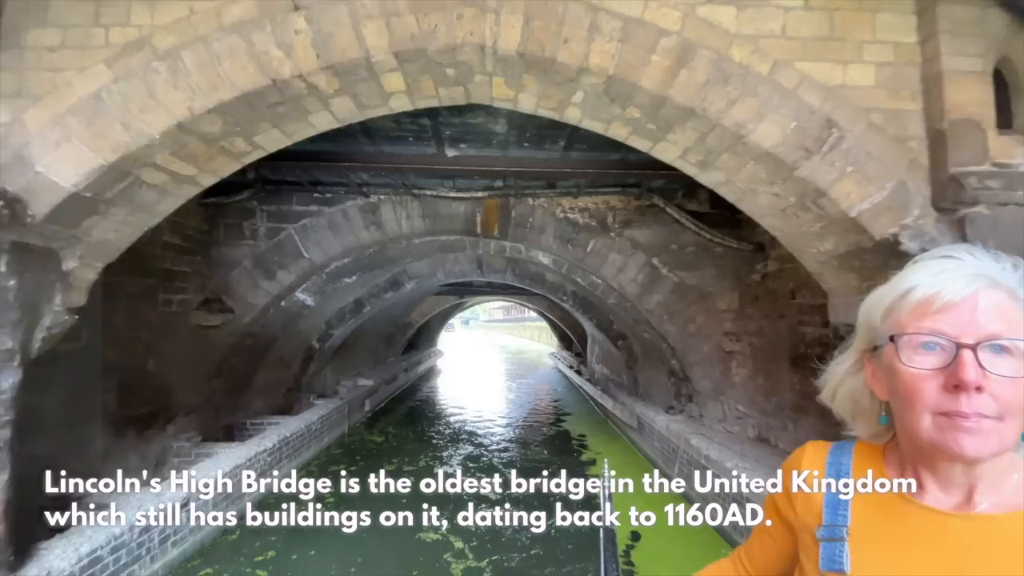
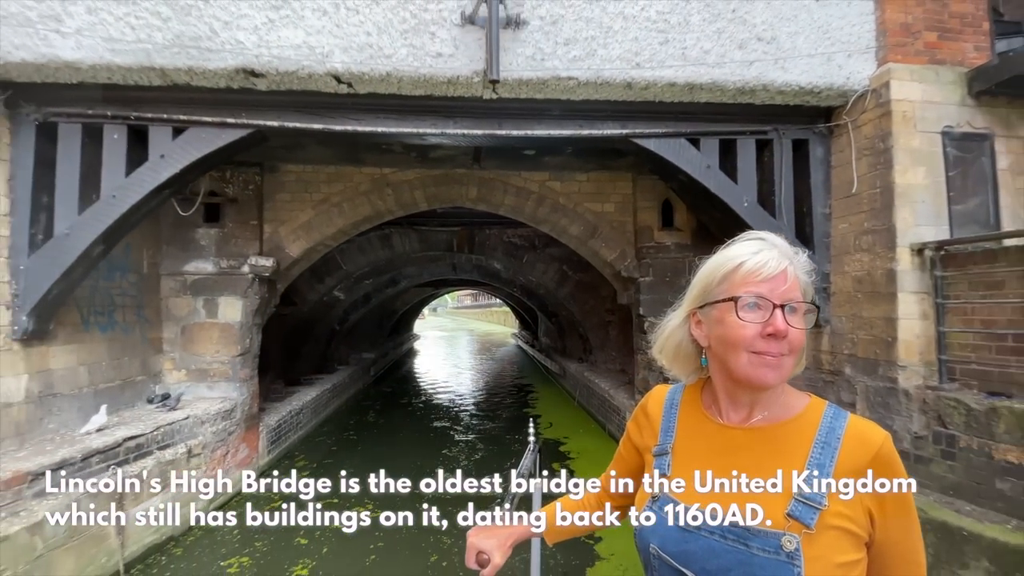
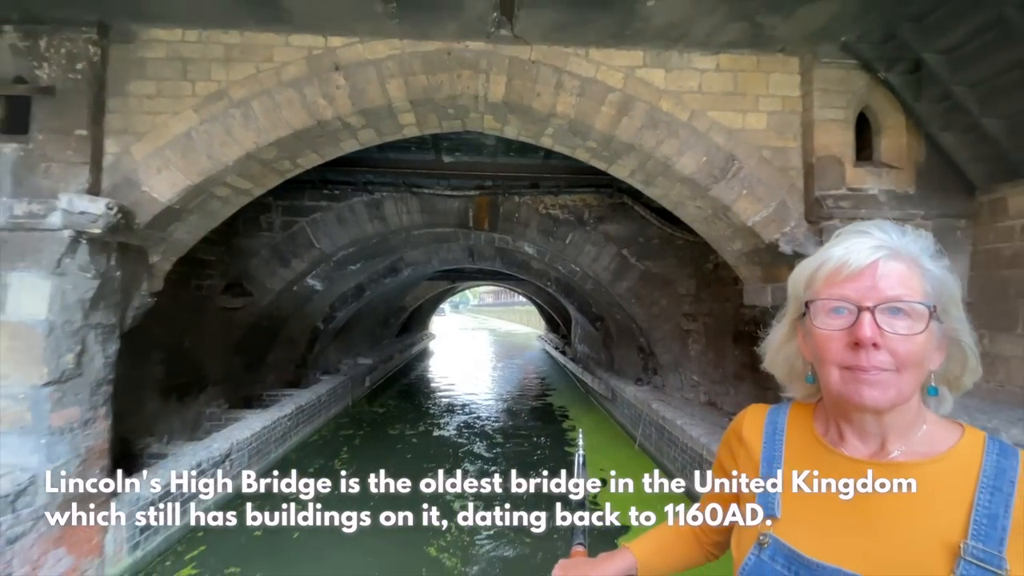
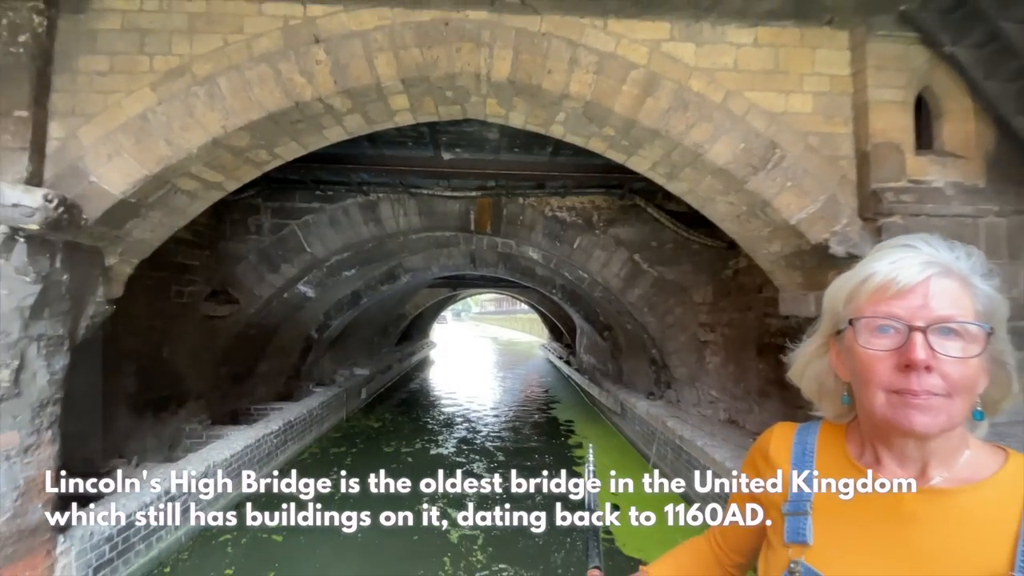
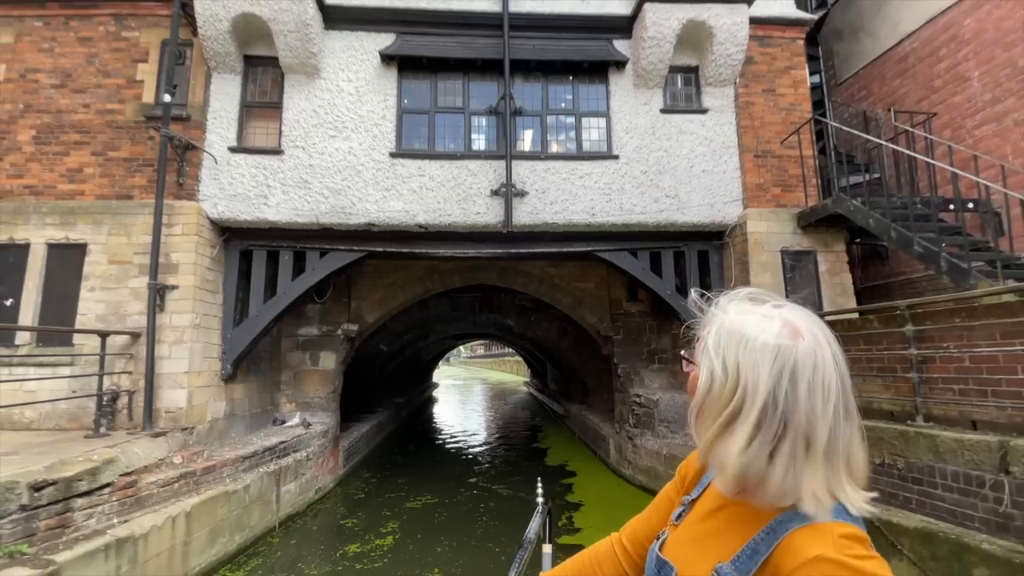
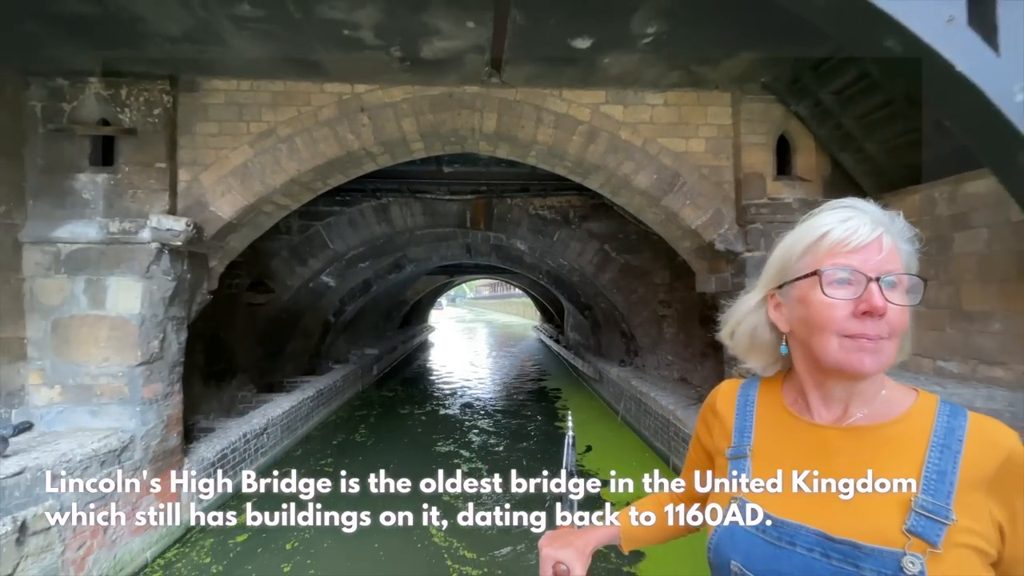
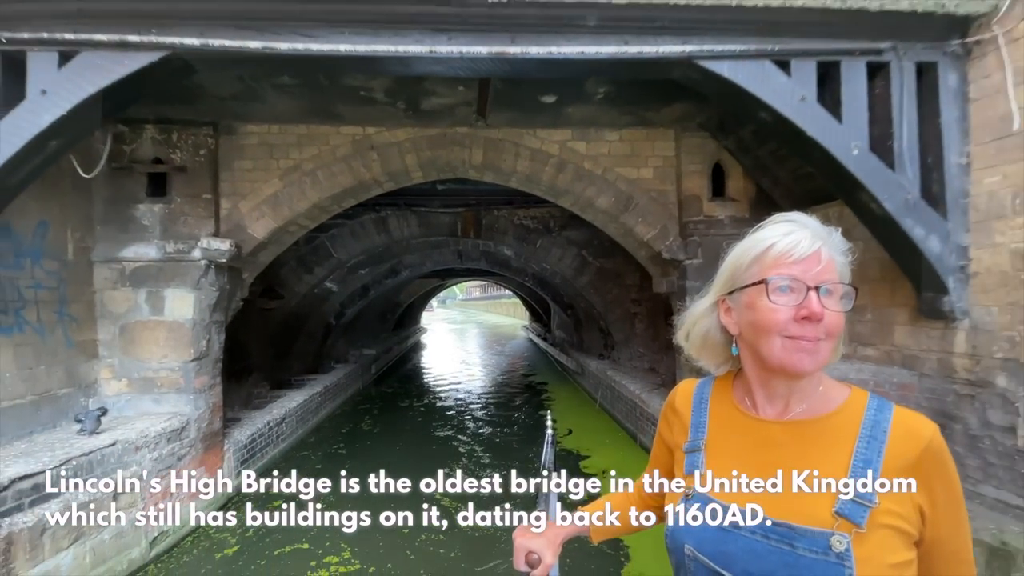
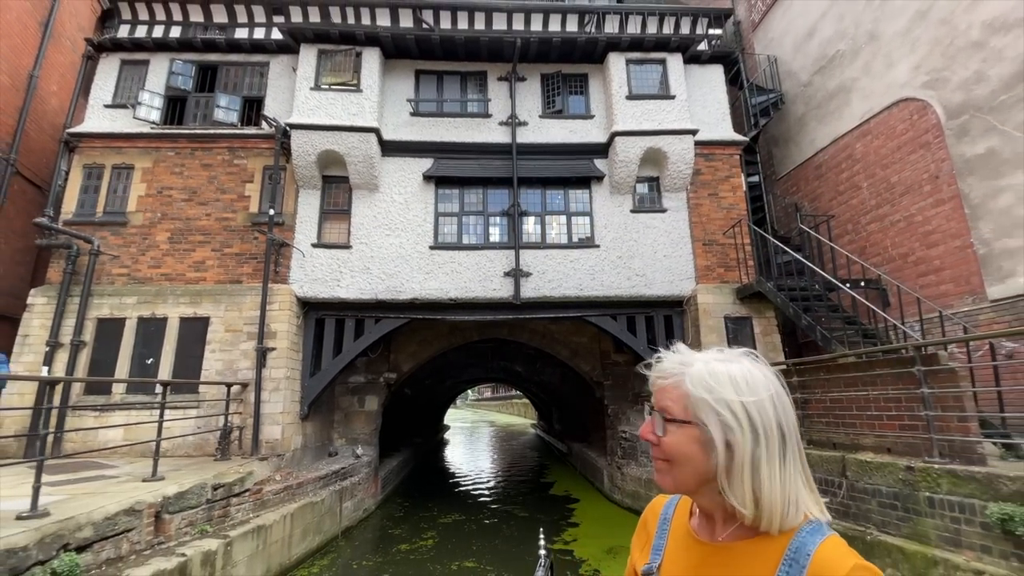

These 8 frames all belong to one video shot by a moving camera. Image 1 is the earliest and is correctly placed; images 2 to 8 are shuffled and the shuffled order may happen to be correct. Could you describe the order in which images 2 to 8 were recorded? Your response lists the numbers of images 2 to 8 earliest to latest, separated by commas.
4, 3, 6, 7, 2, 5, 8
